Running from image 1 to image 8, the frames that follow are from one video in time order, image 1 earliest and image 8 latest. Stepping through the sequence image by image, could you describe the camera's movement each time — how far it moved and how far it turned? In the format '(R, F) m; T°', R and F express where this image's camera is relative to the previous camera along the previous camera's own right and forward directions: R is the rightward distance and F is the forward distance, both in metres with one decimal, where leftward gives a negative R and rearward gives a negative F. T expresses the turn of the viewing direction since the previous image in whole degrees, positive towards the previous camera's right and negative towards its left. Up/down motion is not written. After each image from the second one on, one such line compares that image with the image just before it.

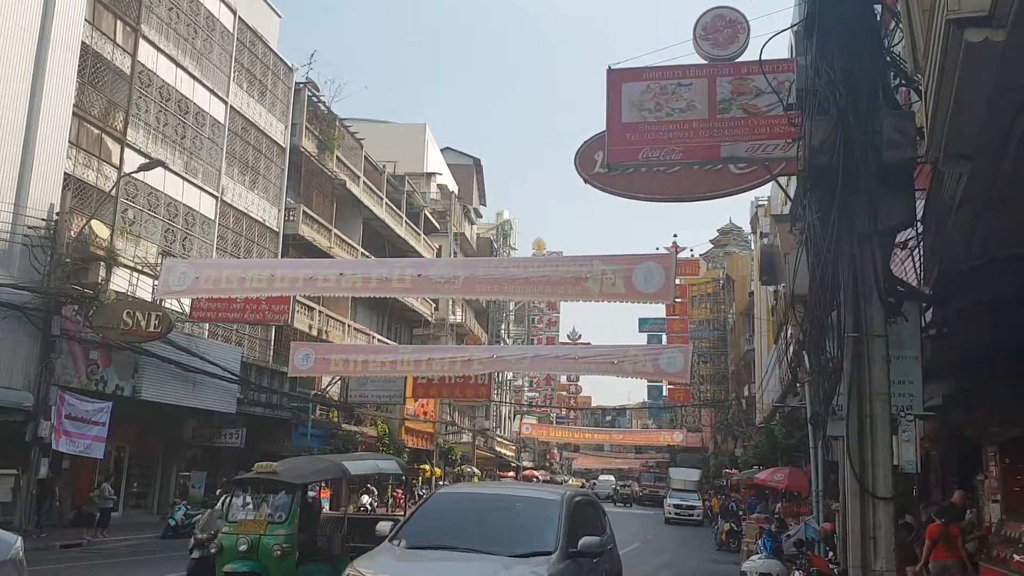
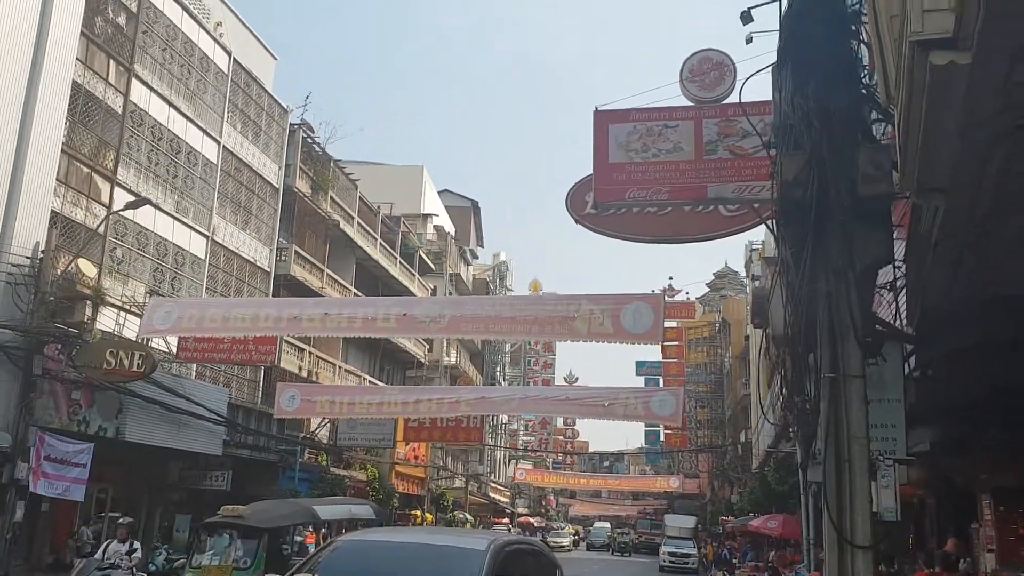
(+0.2, +0.2) m; 0°
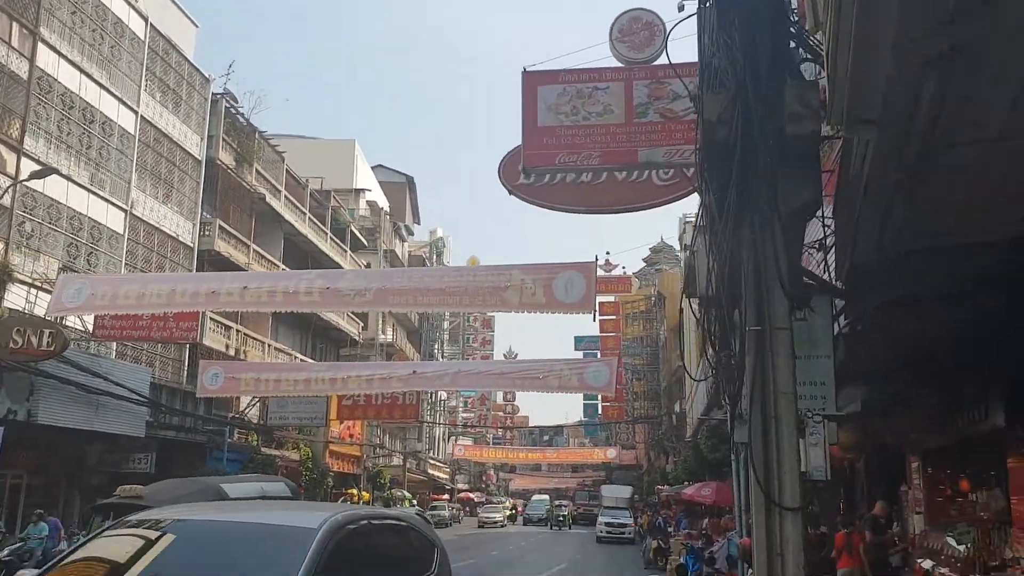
(+0.1, +0.3) m; +4°
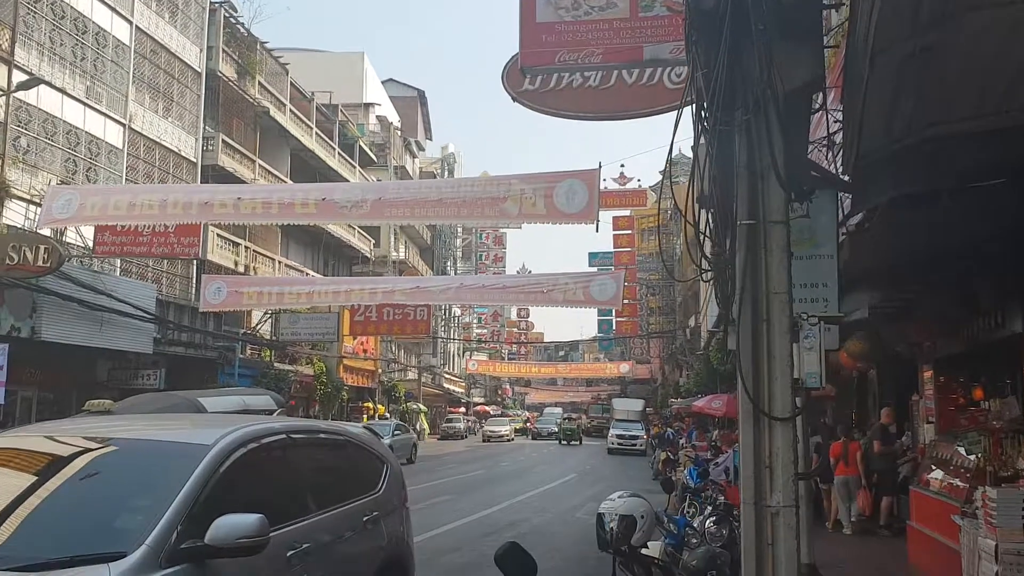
(+0.2, +0.4) m; -1°
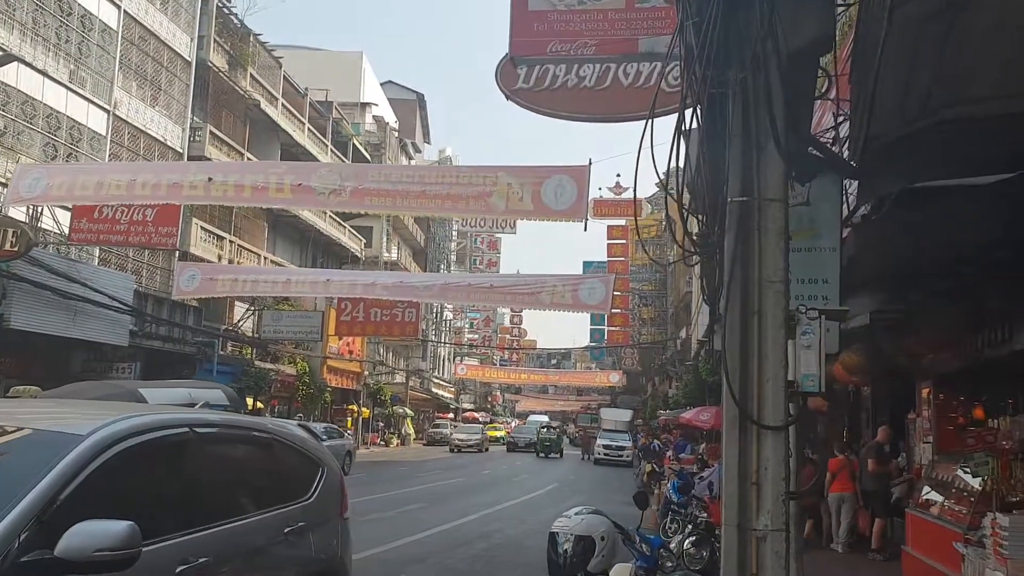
(+0.2, +0.5) m; 0°
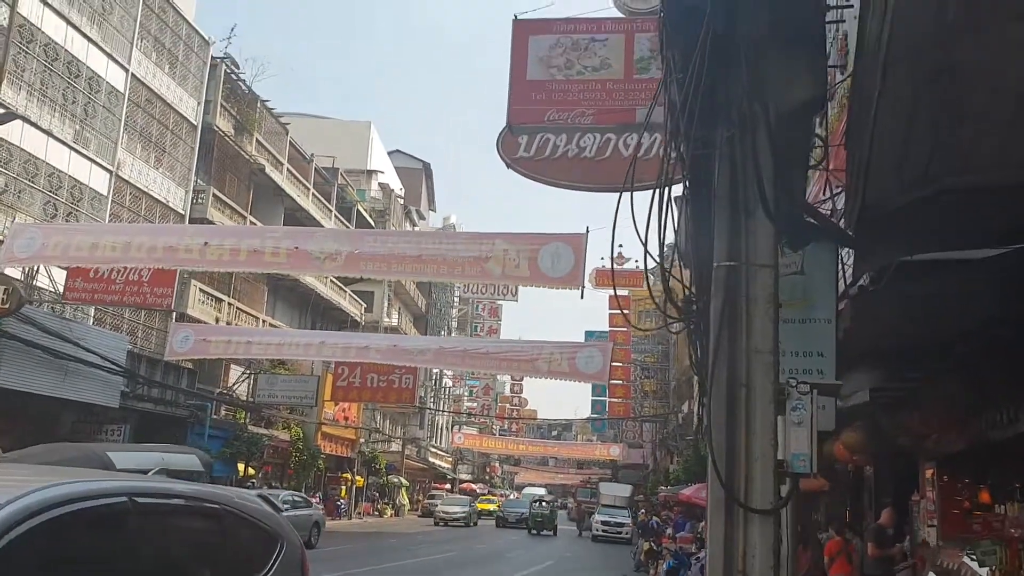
(+0.1, +0.2) m; 0°
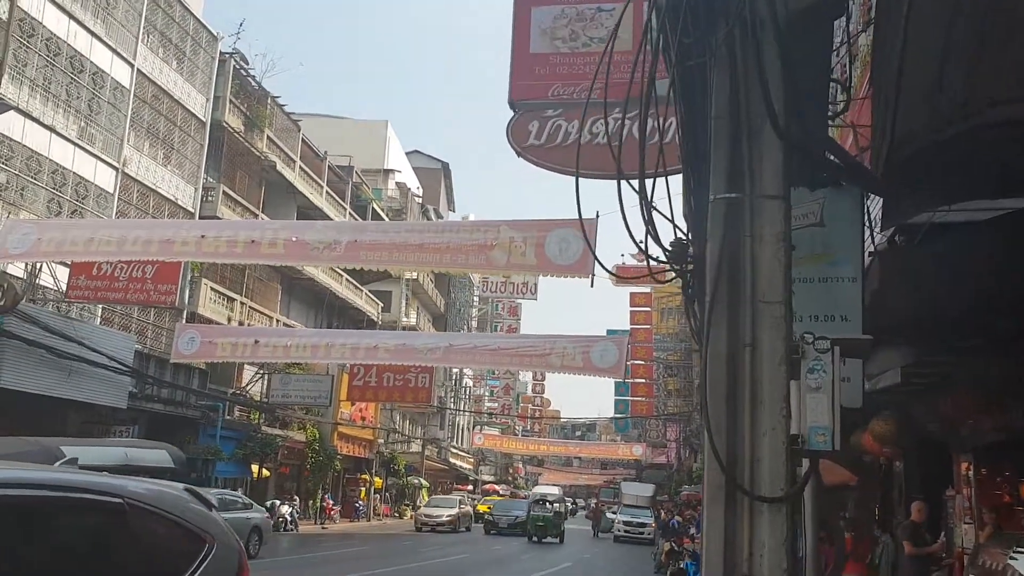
(+0.2, +0.5) m; -2°
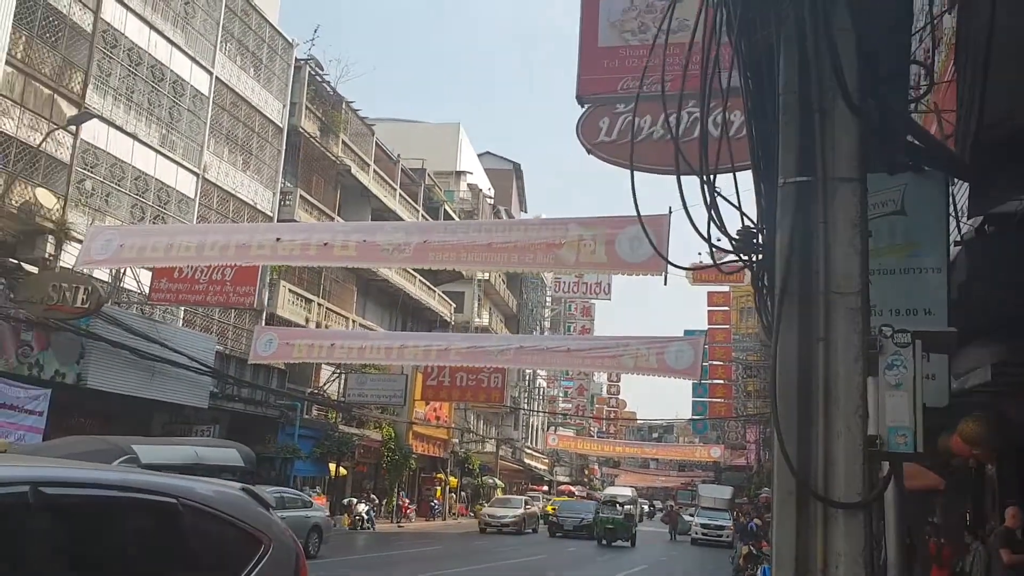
(+0.1, +0.1) m; -5°
